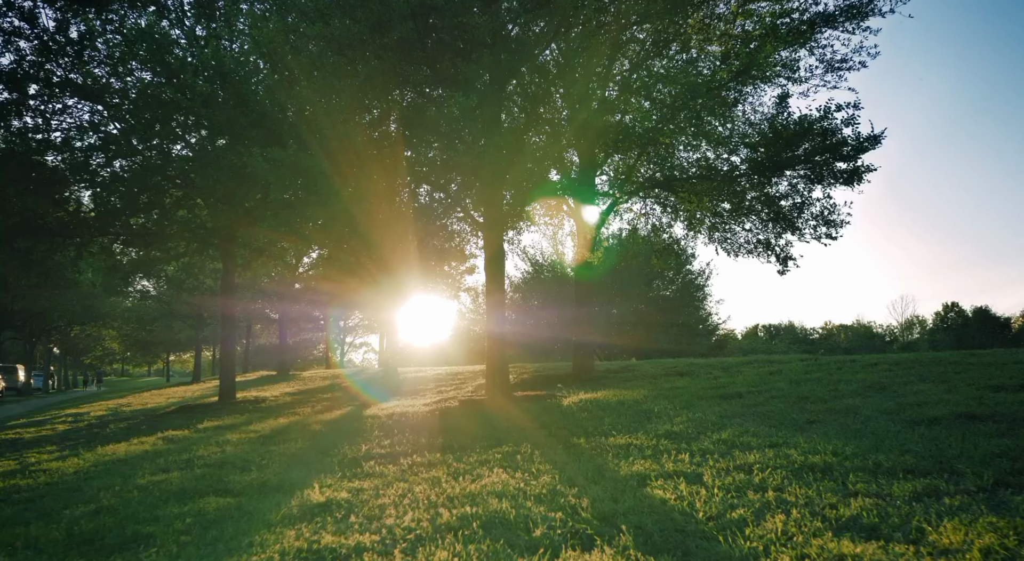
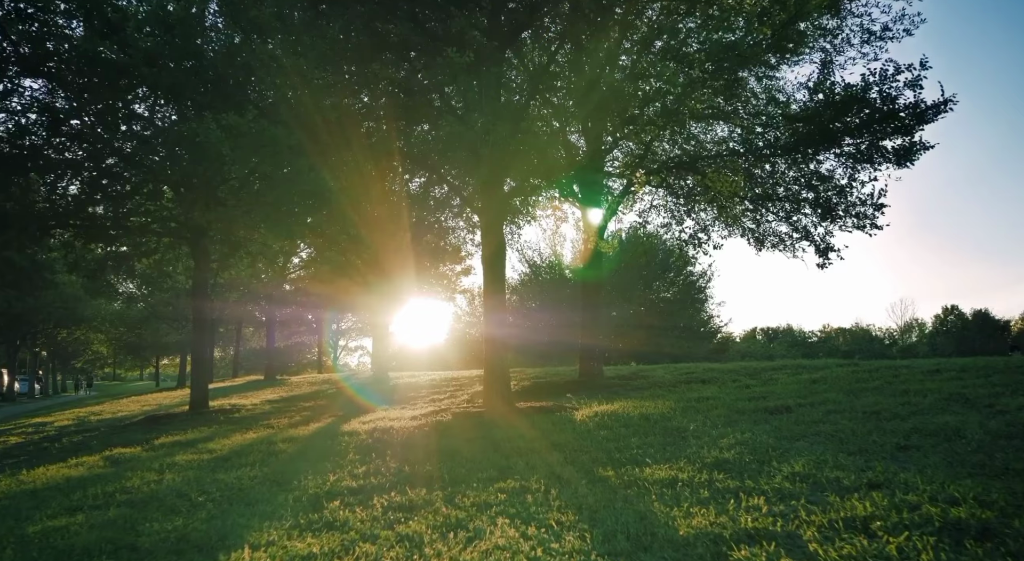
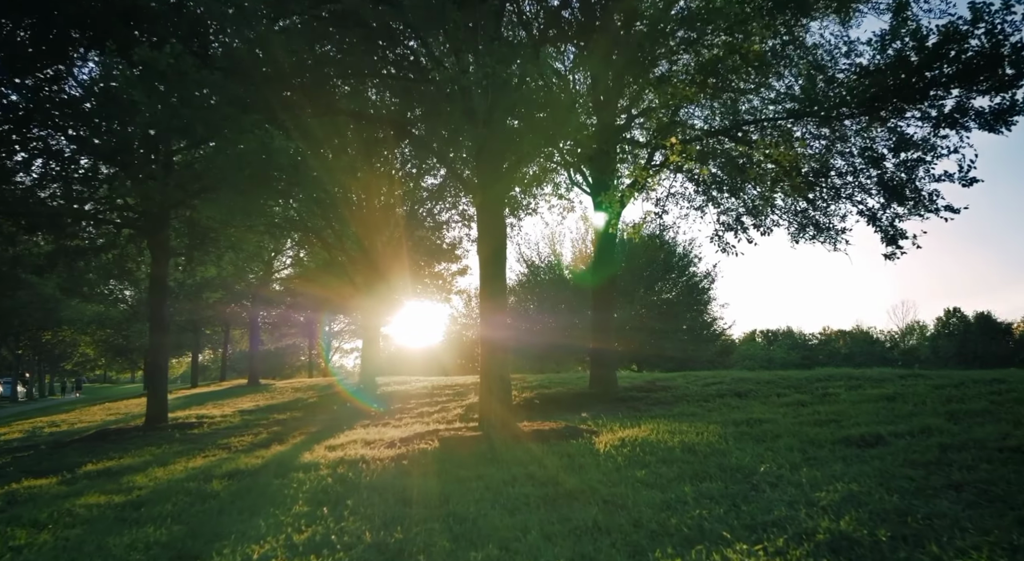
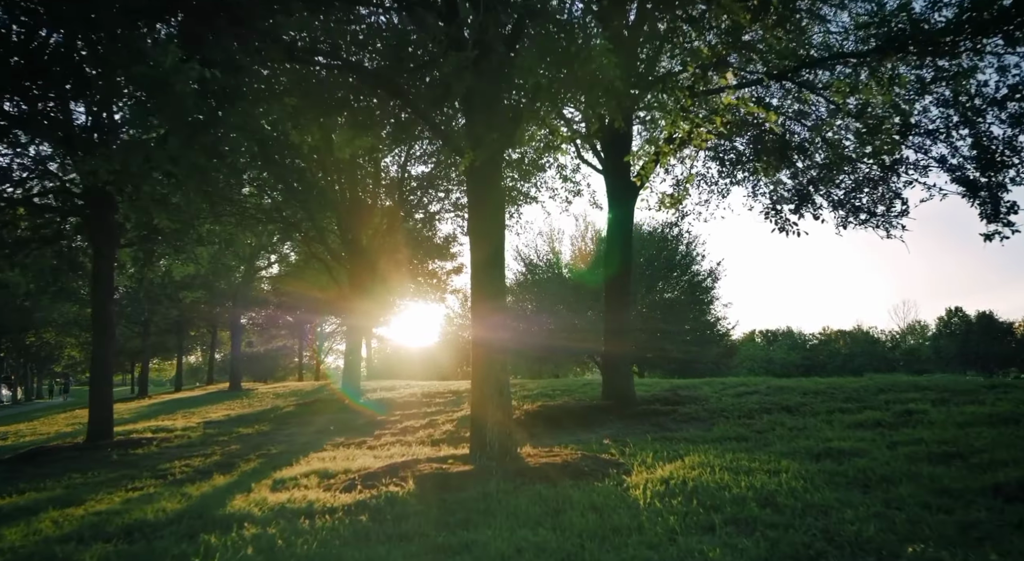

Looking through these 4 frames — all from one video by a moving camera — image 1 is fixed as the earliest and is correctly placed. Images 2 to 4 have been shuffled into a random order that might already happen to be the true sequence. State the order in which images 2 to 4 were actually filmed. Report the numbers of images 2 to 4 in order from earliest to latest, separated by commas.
2, 3, 4
